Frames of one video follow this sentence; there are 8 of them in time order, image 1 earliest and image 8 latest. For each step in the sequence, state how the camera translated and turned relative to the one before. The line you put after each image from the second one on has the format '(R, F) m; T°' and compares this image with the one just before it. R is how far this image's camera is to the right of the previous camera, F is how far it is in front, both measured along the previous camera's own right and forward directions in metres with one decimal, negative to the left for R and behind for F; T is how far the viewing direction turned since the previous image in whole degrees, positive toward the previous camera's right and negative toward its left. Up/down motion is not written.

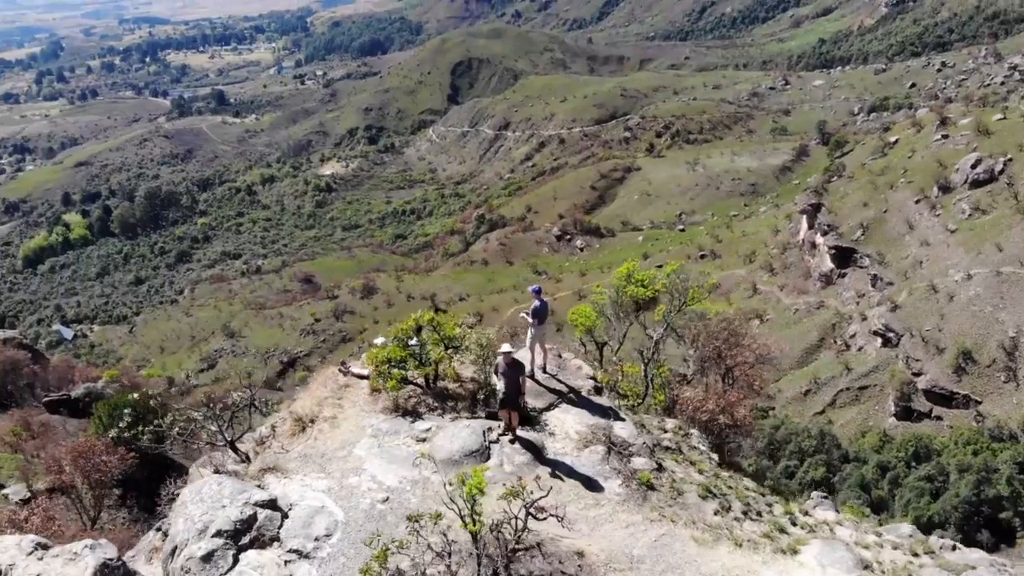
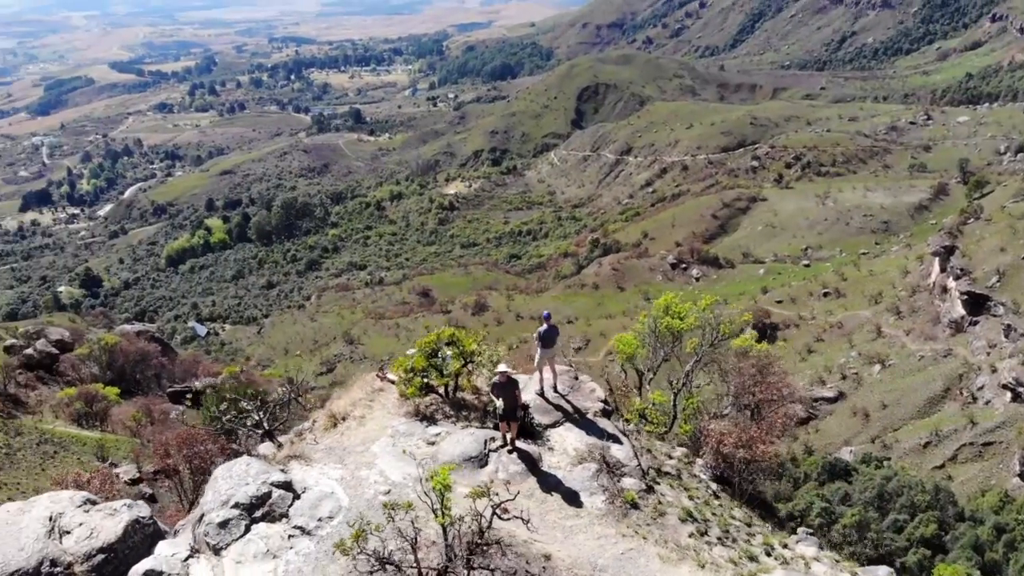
(+1.5, -0.9) m; -8°
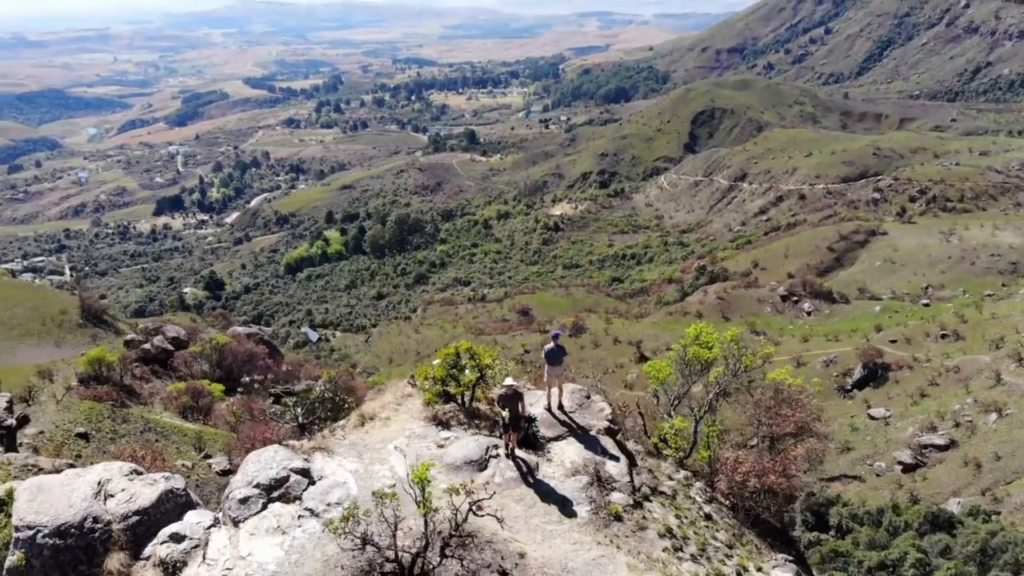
(+1.4, -0.9) m; -7°
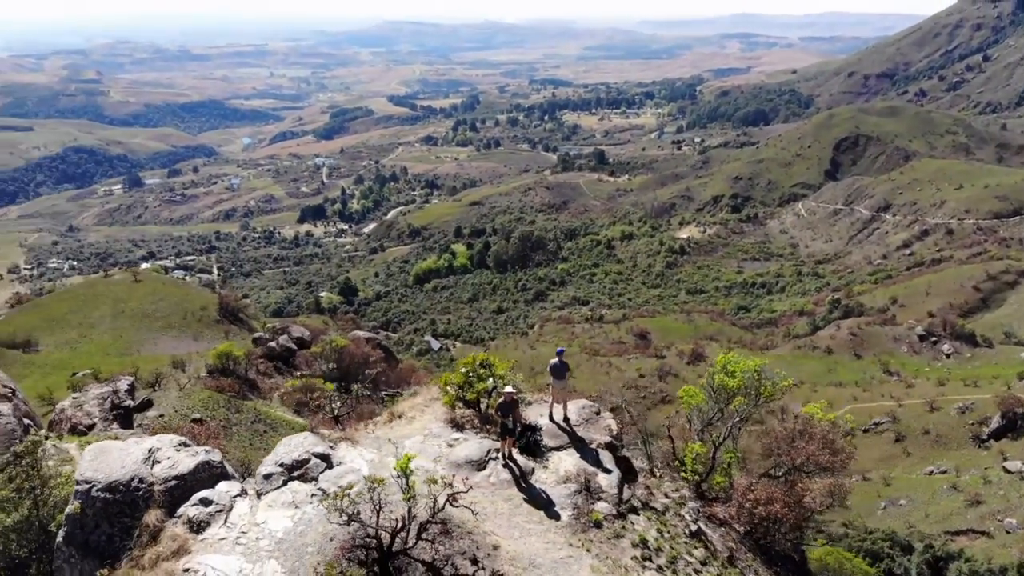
(+1.9, -1.1) m; -8°
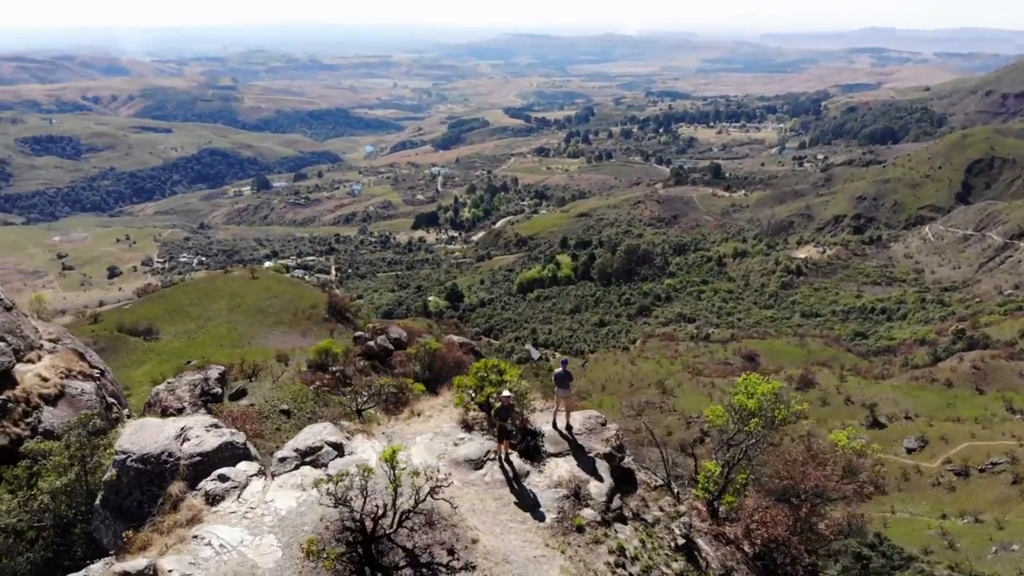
(+1.7, -0.6) m; -7°
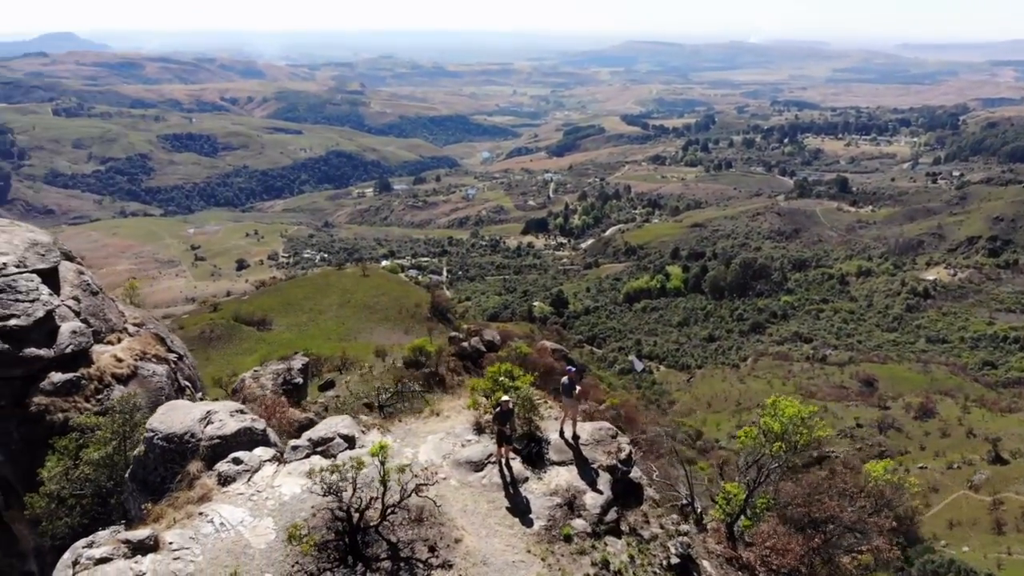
(+1.7, -0.1) m; -7°
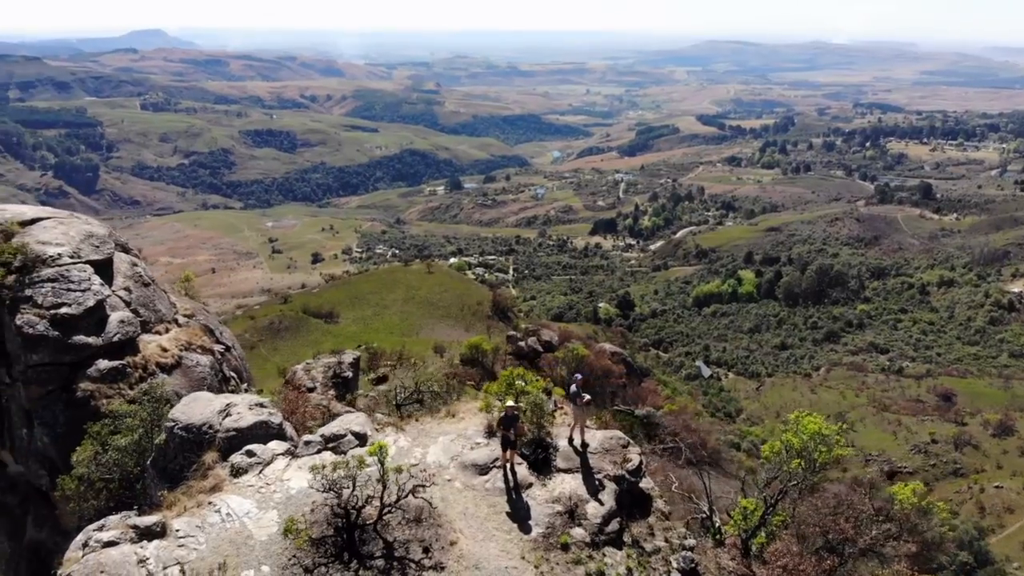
(+1.0, 0.0) m; -5°
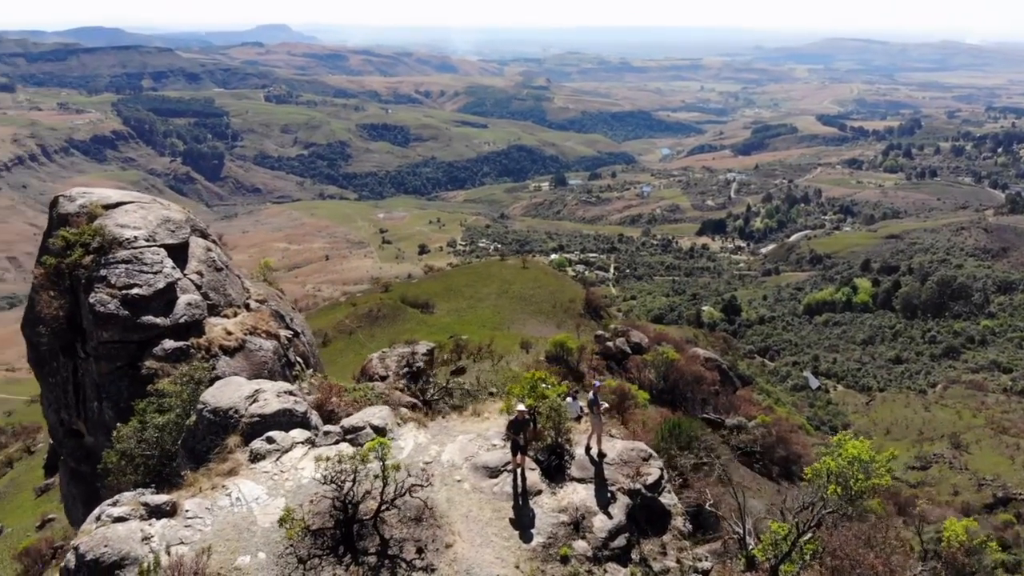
(+1.4, +0.4) m; -7°
